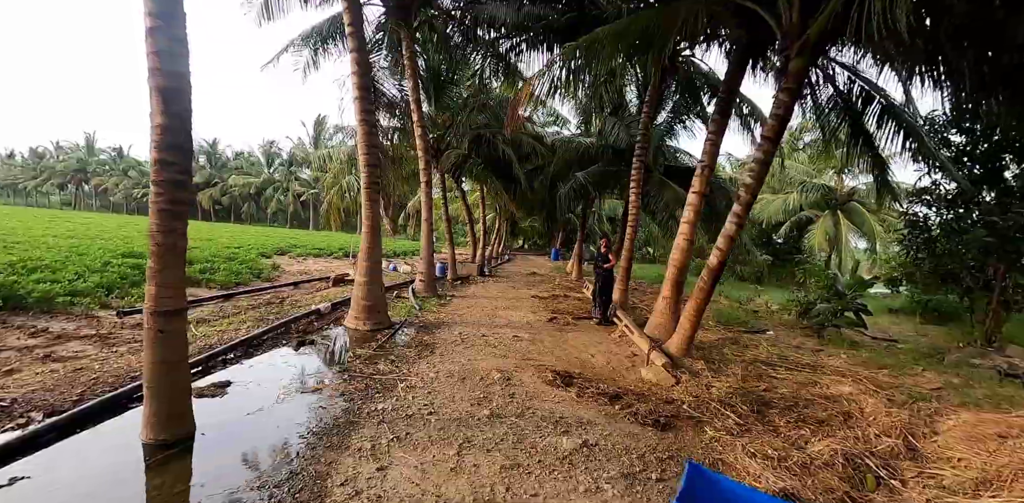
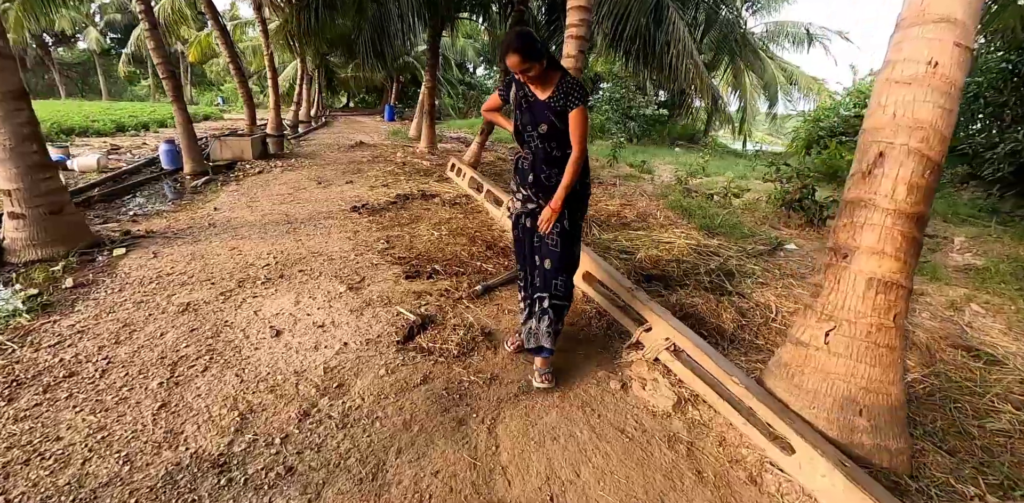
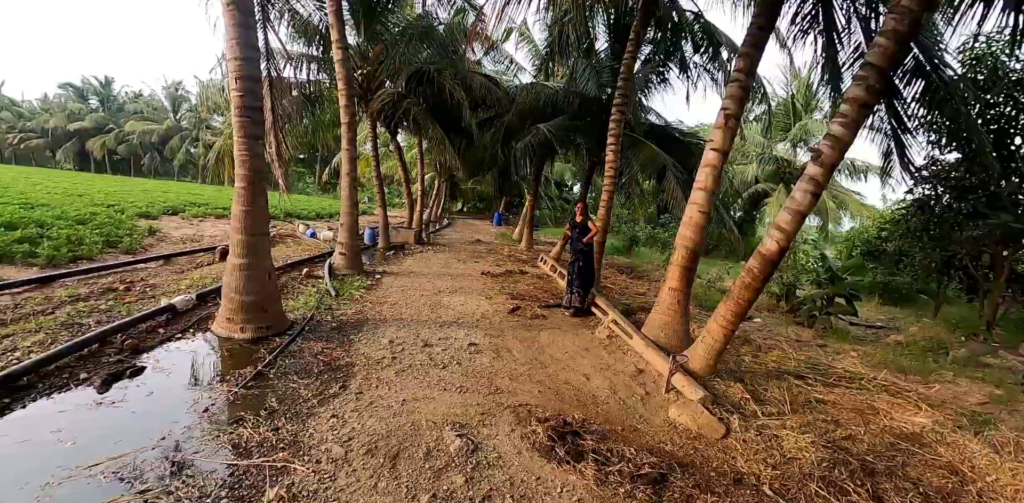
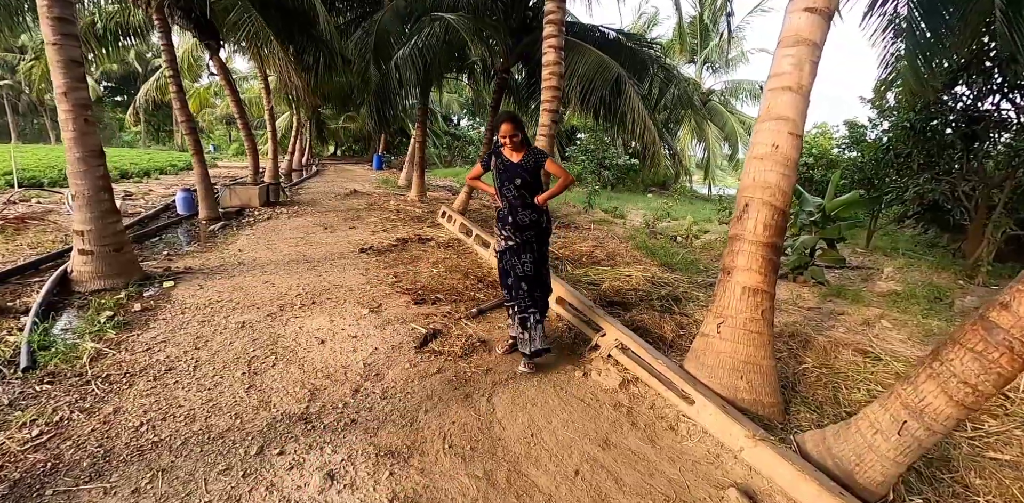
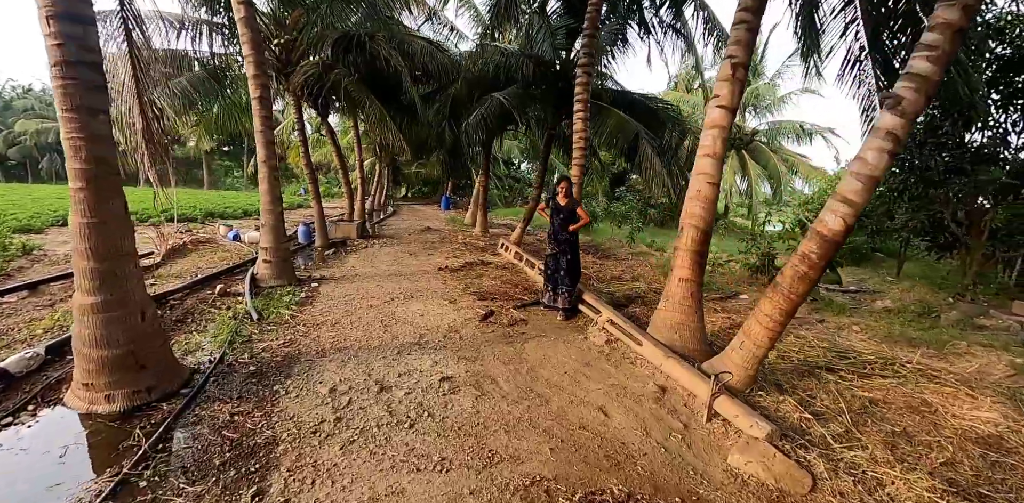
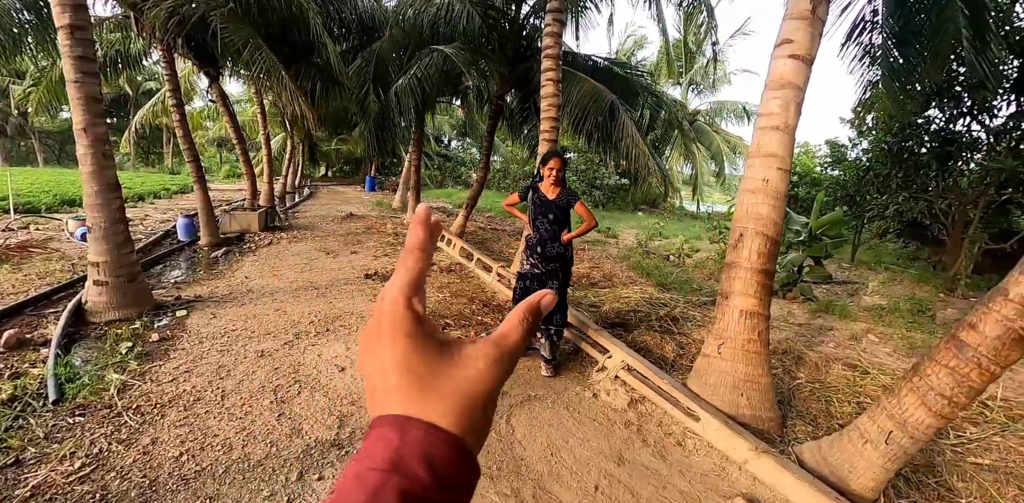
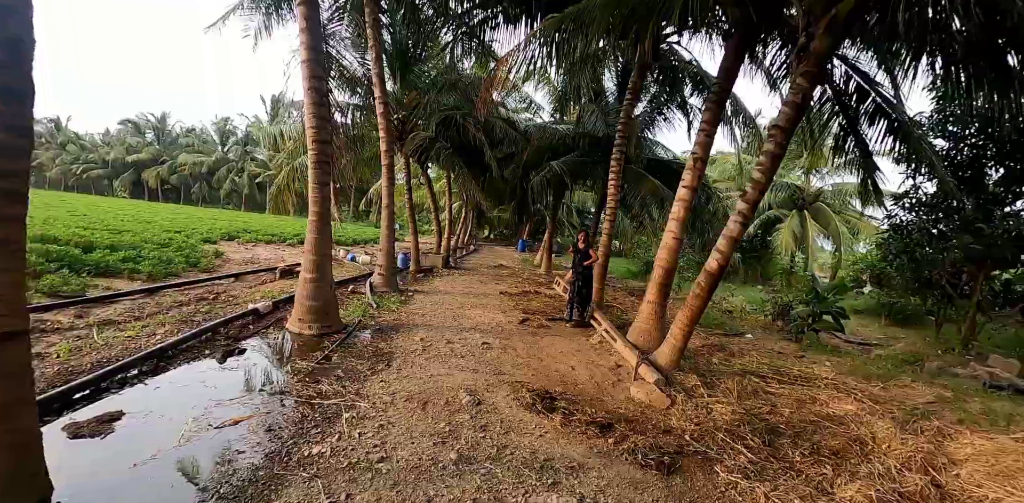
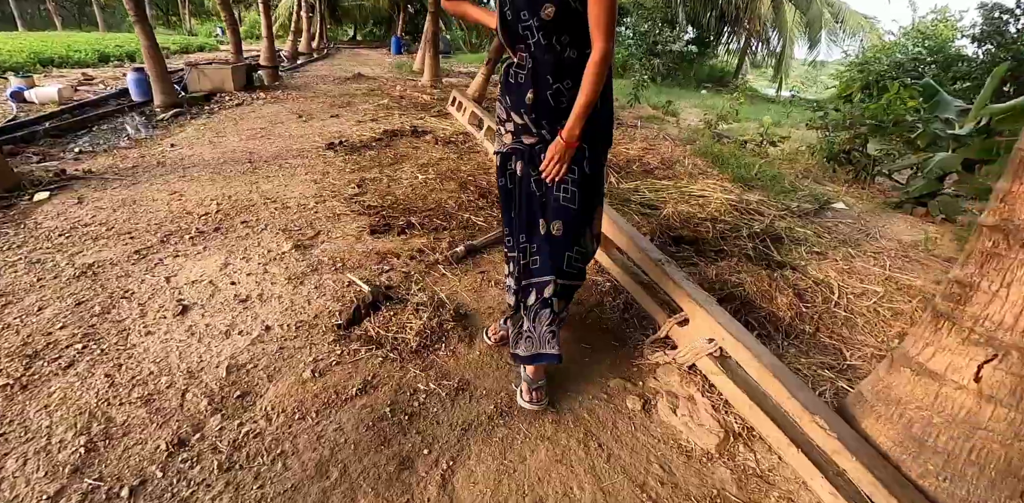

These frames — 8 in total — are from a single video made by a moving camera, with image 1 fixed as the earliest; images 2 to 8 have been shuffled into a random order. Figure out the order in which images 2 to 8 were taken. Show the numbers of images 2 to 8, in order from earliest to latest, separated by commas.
7, 3, 5, 6, 4, 2, 8
